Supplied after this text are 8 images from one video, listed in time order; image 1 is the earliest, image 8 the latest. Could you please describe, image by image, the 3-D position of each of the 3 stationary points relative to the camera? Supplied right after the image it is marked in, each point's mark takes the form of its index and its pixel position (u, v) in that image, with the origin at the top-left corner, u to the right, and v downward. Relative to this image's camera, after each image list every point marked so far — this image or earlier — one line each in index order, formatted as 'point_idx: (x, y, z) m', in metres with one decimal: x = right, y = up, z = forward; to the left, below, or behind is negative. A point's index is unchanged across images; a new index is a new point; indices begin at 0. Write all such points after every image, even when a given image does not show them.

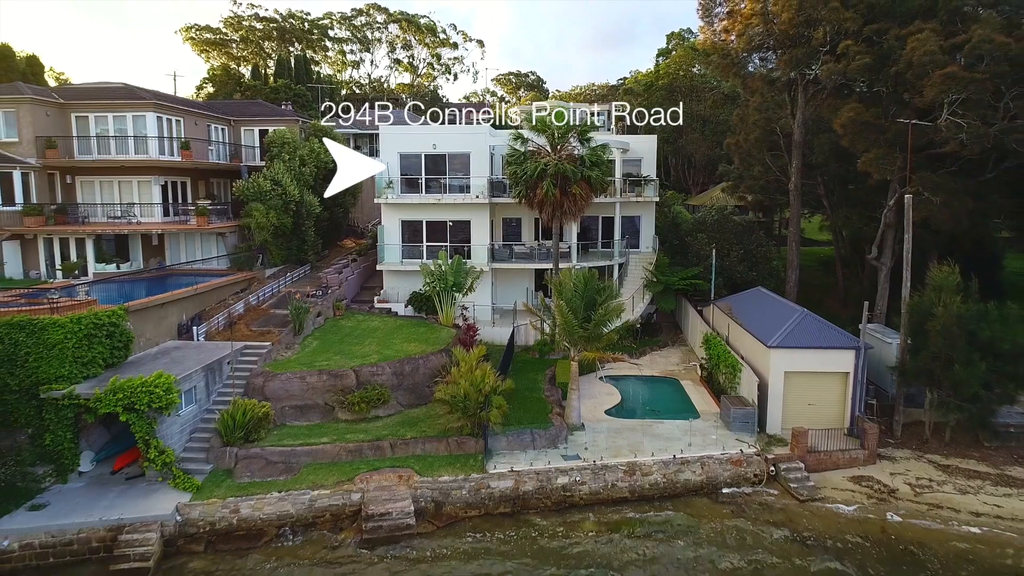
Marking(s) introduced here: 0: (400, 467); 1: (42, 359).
0: (-2.6, -4.2, +17.1) m
1: (-10.3, -1.6, +15.9) m
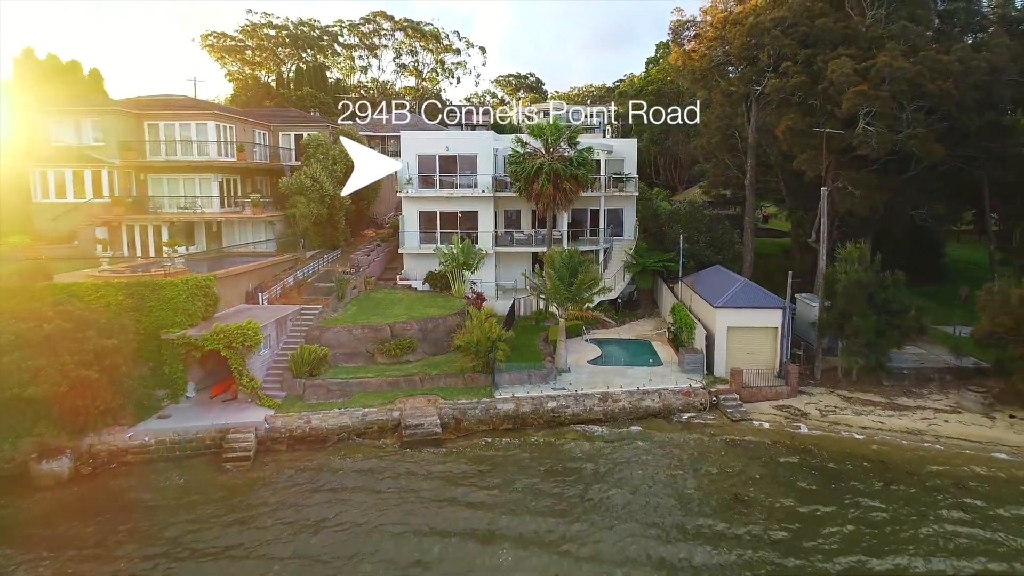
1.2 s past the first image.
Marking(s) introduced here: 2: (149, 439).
0: (-2.6, -3.3, +22.4) m
1: (-10.2, -0.6, +21.2) m
2: (-9.8, -4.1, +19.3) m
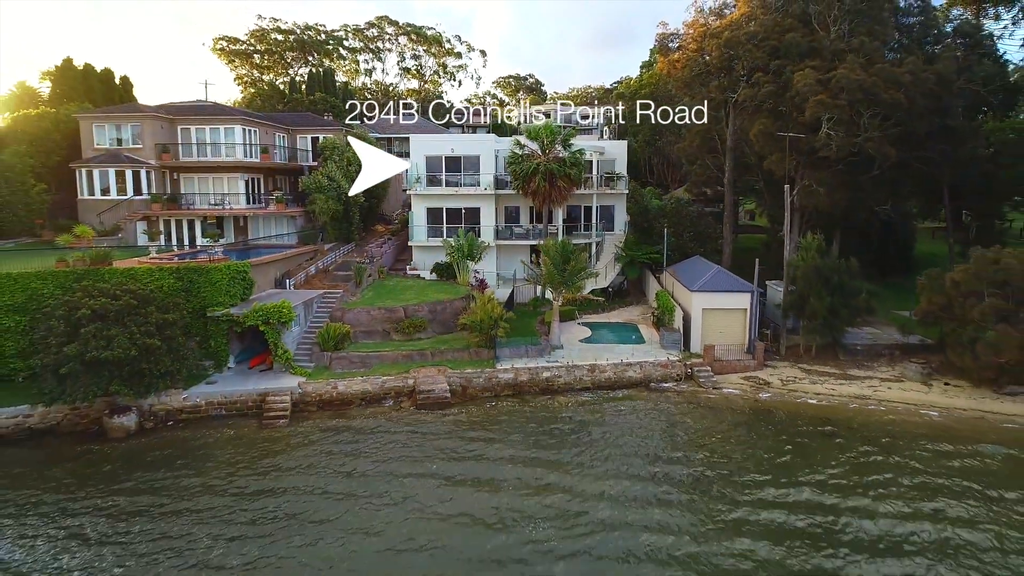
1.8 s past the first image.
0: (-2.6, -2.7, +25.6) m
1: (-10.3, -0.1, +24.4) m
2: (-9.8, -3.5, +22.6) m
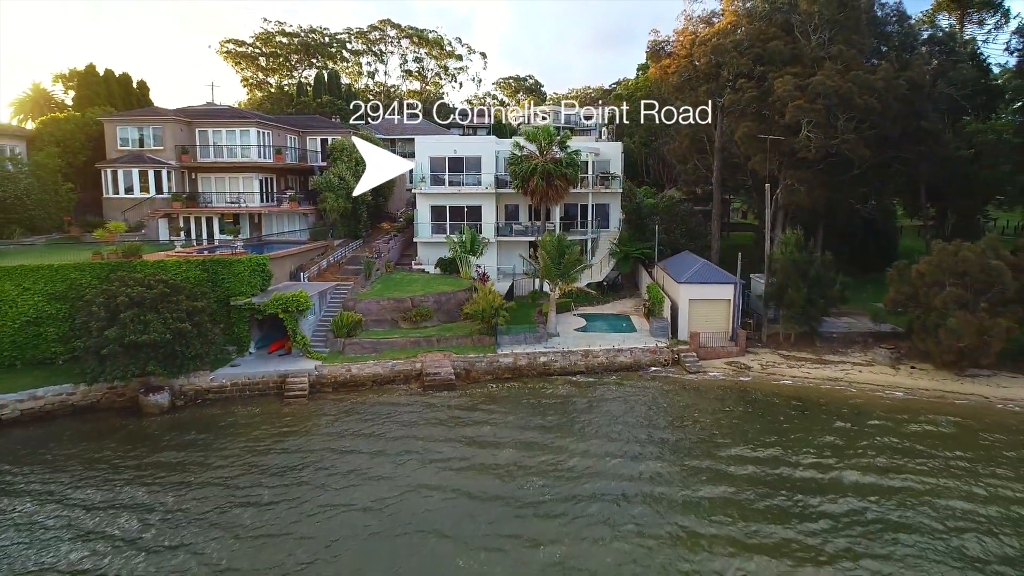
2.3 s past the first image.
0: (-2.6, -2.4, +27.7) m
1: (-10.3, +0.2, +26.5) m
2: (-9.8, -3.2, +24.6) m
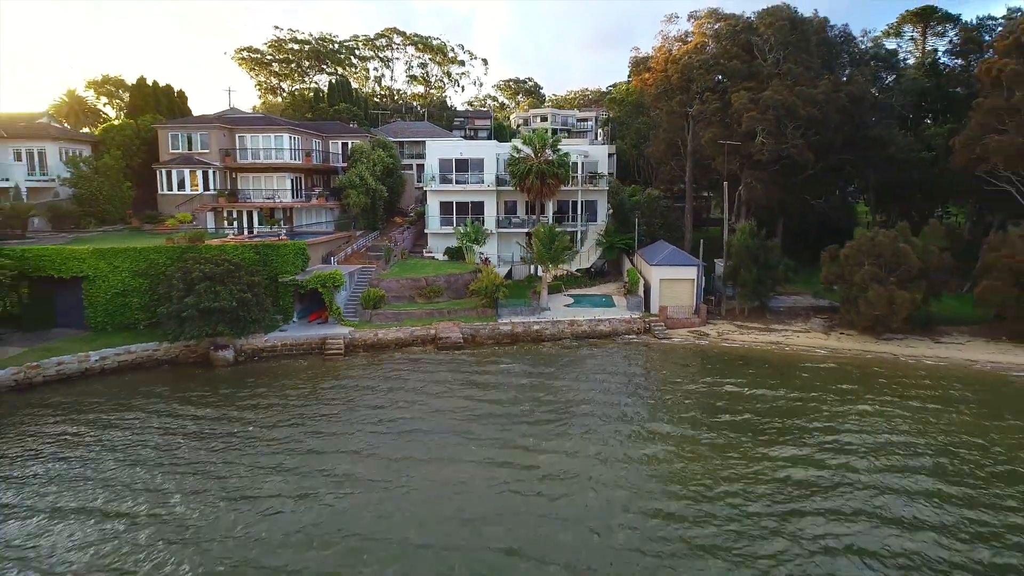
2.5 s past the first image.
0: (-2.7, -1.5, +33.3) m
1: (-10.4, +1.1, +32.1) m
2: (-9.9, -2.3, +30.2) m
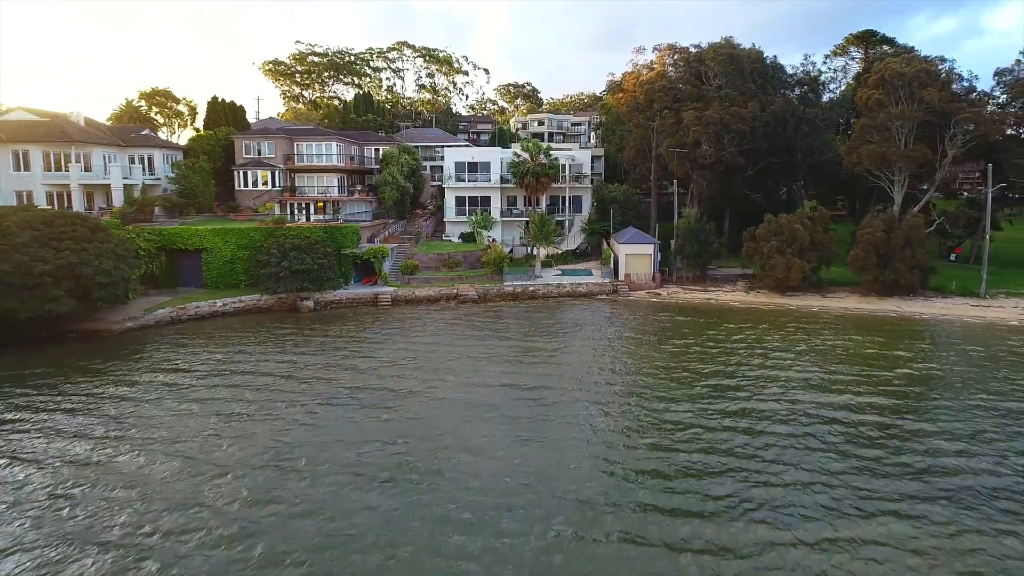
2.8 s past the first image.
0: (-2.6, +0.3, +44.5) m
1: (-10.3, +2.9, +43.3) m
2: (-9.8, -0.5, +41.5) m
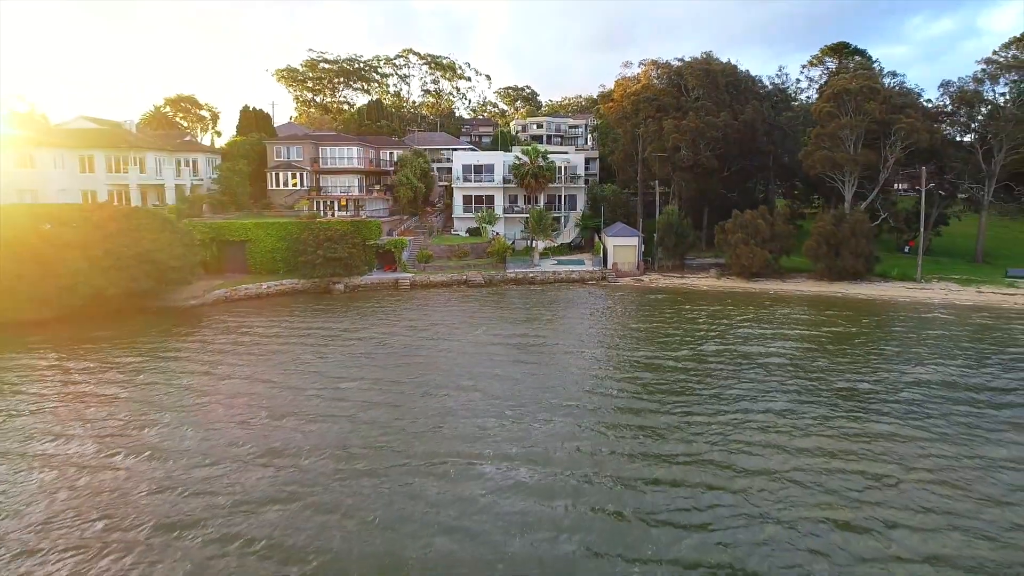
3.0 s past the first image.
0: (-2.4, +1.2, +51.1) m
1: (-10.1, +3.9, +49.9) m
2: (-9.6, +0.4, +48.0) m
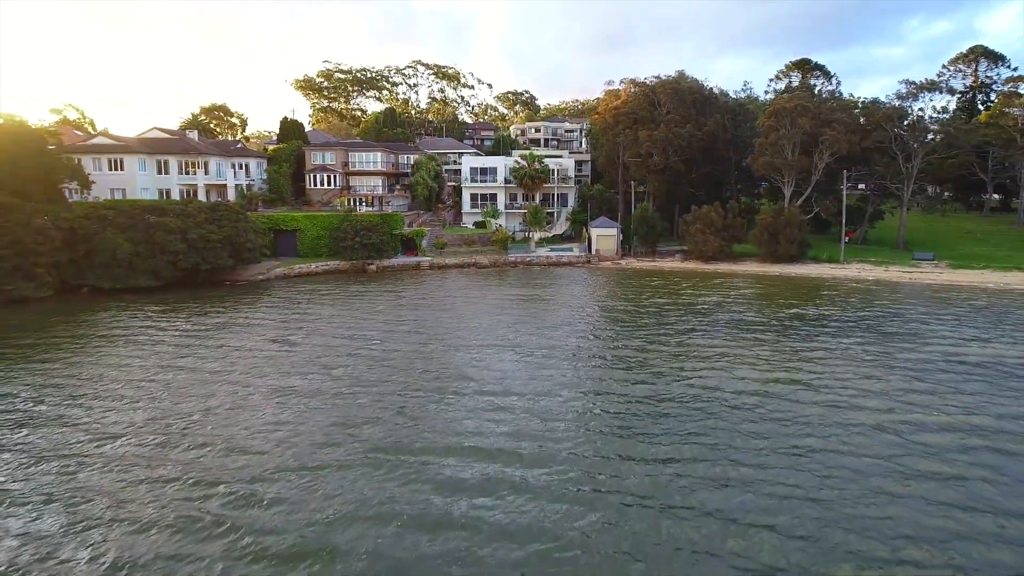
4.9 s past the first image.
0: (-2.4, +2.8, +62.0) m
1: (-10.1, +5.4, +60.8) m
2: (-9.6, +2.0, +58.9) m
